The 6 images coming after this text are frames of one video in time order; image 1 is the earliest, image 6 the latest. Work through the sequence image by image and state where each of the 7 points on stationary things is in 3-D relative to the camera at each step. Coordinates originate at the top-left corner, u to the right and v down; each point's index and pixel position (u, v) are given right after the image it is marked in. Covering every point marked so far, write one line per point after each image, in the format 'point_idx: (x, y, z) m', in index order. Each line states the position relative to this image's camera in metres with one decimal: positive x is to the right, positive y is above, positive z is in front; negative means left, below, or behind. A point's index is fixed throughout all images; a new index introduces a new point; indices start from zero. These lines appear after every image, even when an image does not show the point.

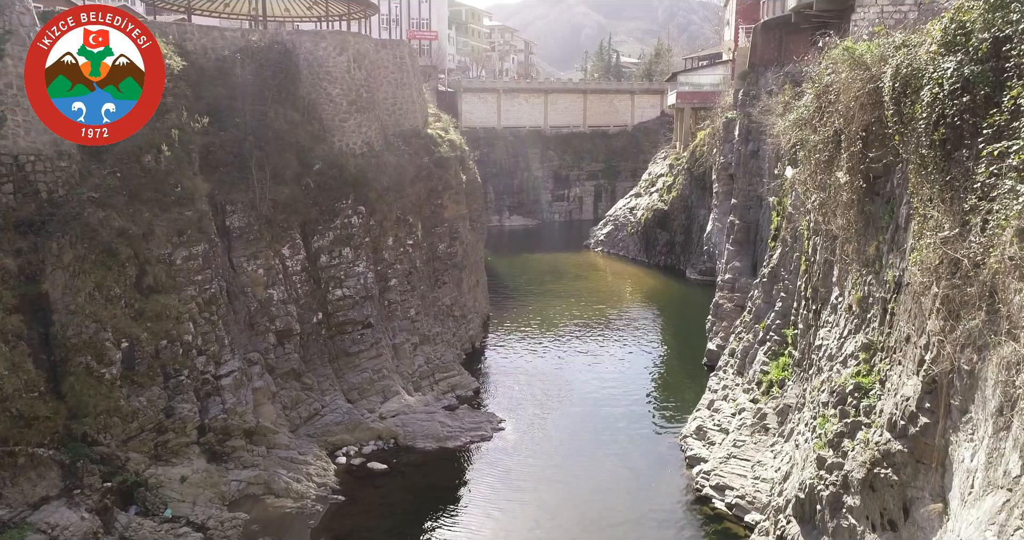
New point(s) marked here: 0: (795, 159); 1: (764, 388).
0: (+6.2, +2.4, +17.0) m
1: (+5.6, -2.6, +17.2) m
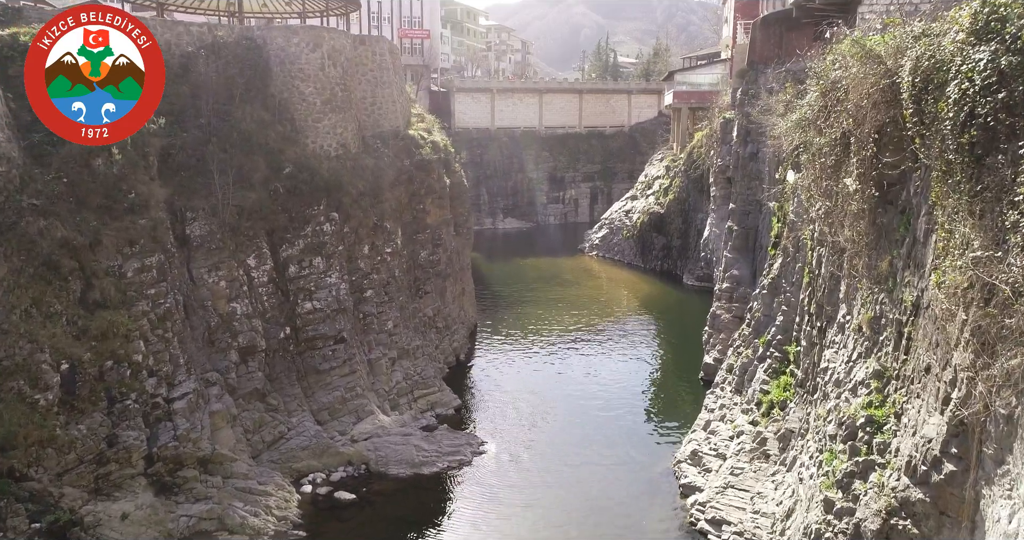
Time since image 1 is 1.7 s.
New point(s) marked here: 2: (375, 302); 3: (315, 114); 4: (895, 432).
0: (+5.8, +2.2, +15.8) m
1: (+5.2, -2.8, +16.0) m
2: (-3.4, -0.8, +19.4) m
3: (-5.0, +3.9, +19.8) m
4: (+4.7, -2.0, +9.6) m
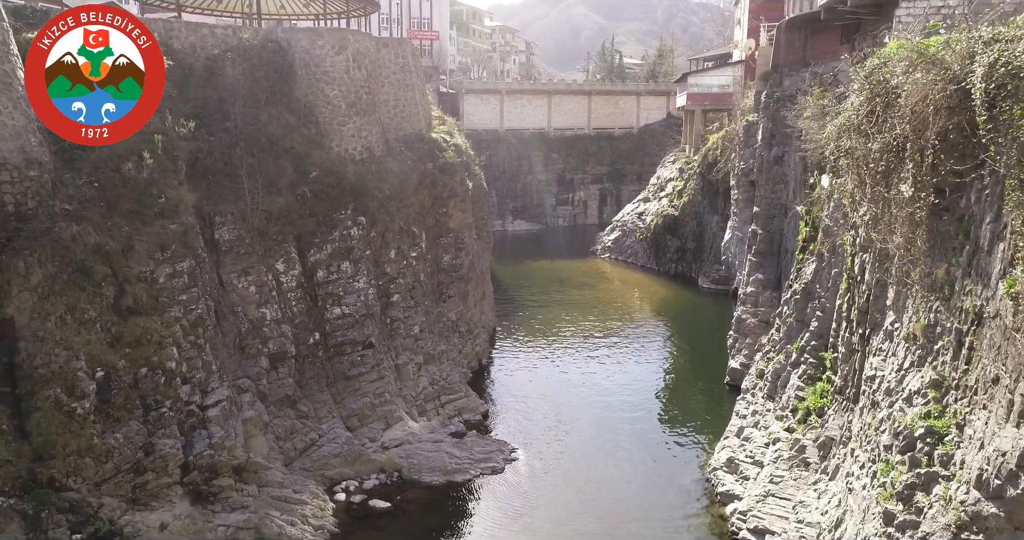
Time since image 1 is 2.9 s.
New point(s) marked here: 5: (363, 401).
0: (+6.5, +2.1, +15.6) m
1: (+5.8, -3.0, +15.8) m
2: (-2.7, -0.9, +19.2) m
3: (-4.3, +3.8, +19.6) m
4: (+5.4, -2.1, +9.4) m
5: (-3.3, -2.9, +17.2) m
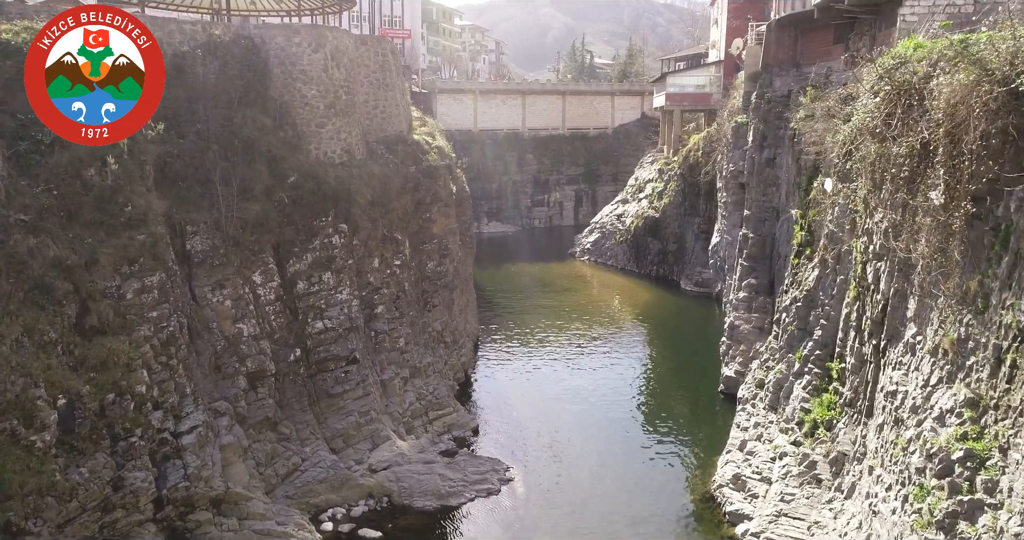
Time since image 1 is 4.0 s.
0: (+6.3, +1.9, +15.0) m
1: (+5.8, -3.1, +15.2) m
2: (-3.0, -1.1, +18.3) m
3: (-4.6, +3.6, +18.6) m
4: (+5.5, -2.2, +8.8) m
5: (-3.4, -3.1, +16.2) m
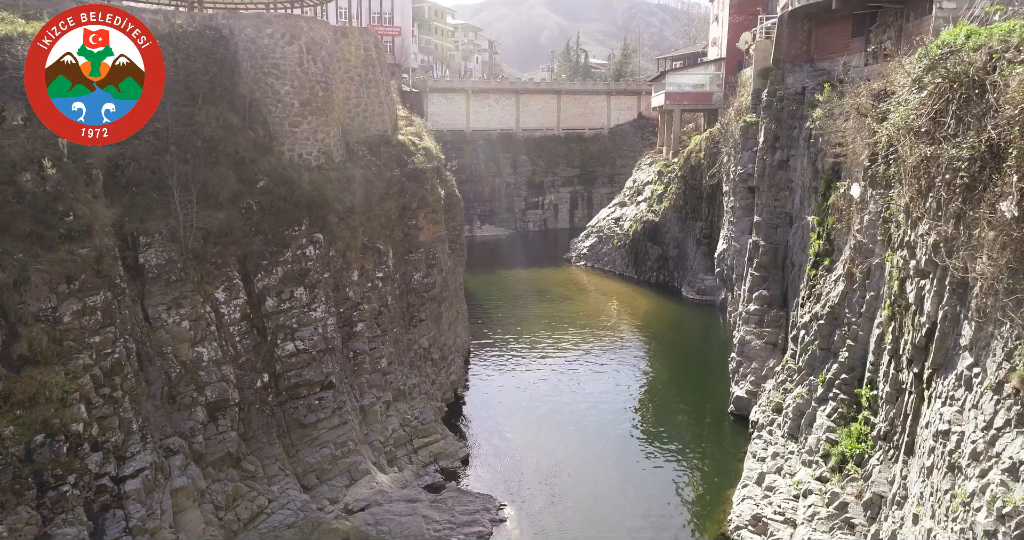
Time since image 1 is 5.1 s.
0: (+6.2, +1.6, +13.4) m
1: (+5.6, -3.4, +13.6) m
2: (-3.1, -1.4, +16.6) m
3: (-4.8, +3.3, +16.9) m
4: (+5.5, -2.5, +7.2) m
5: (-3.6, -3.4, +14.6) m
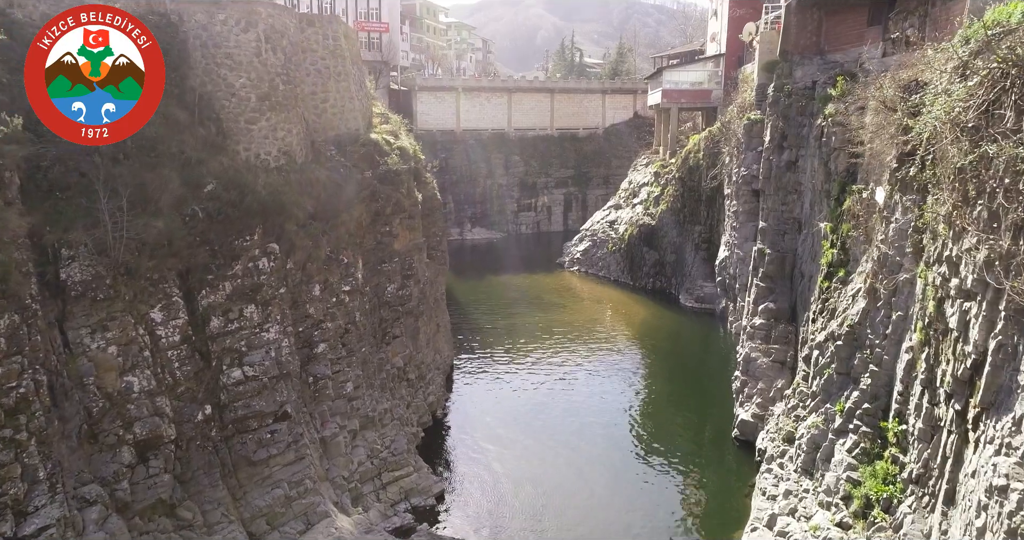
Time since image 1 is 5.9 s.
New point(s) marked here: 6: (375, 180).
0: (+5.9, +1.4, +11.7) m
1: (+5.3, -3.6, +11.9) m
2: (-3.5, -1.7, +14.9) m
3: (-5.1, +3.0, +15.1) m
4: (+5.1, -2.8, +5.5) m
5: (-3.9, -3.7, +12.8) m
6: (-3.0, +2.0, +17.2) m
